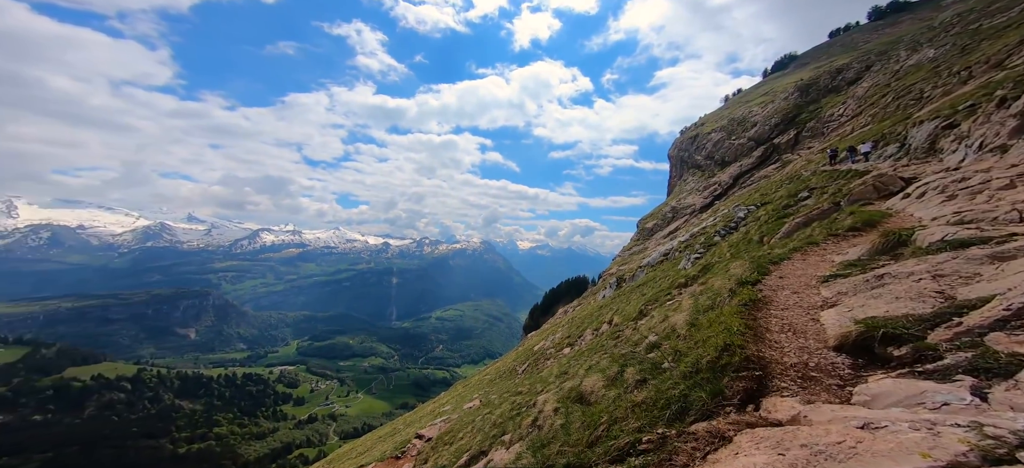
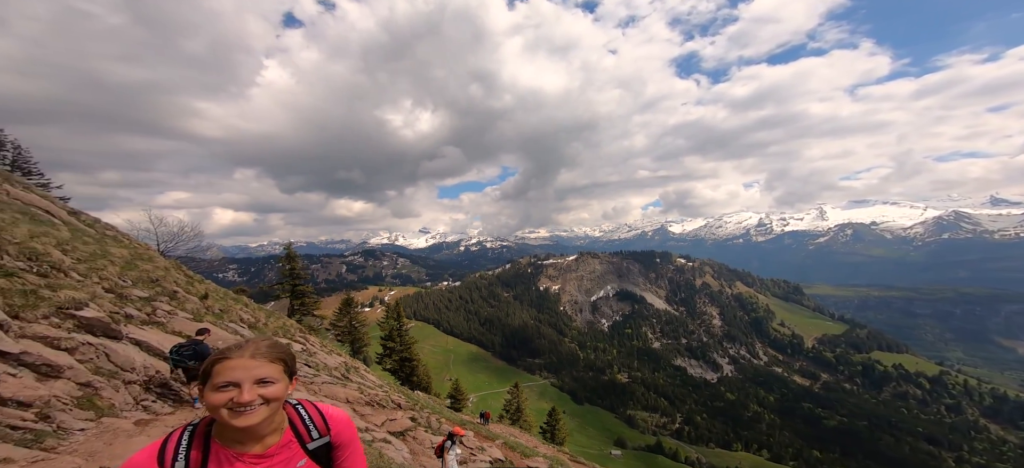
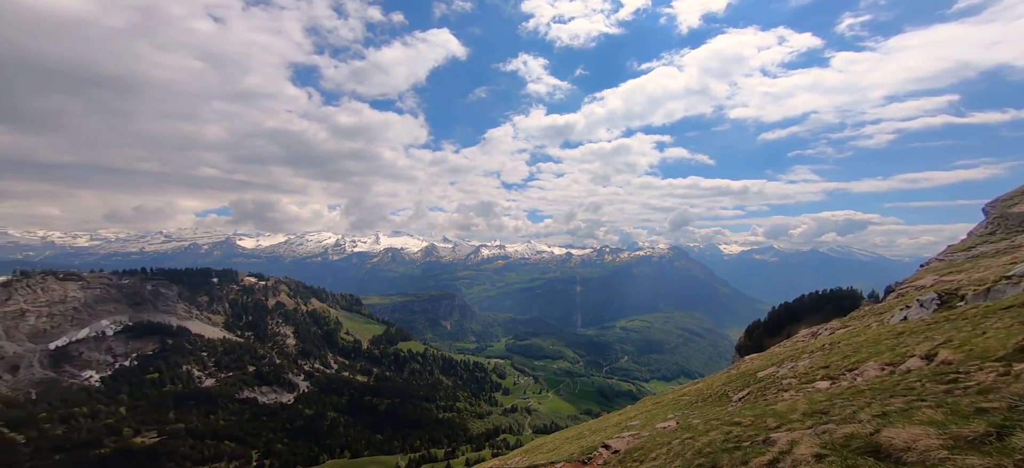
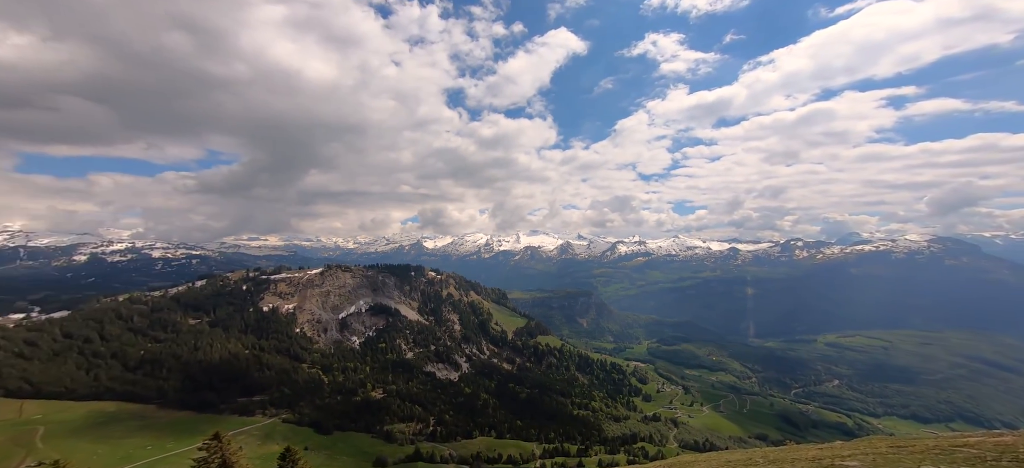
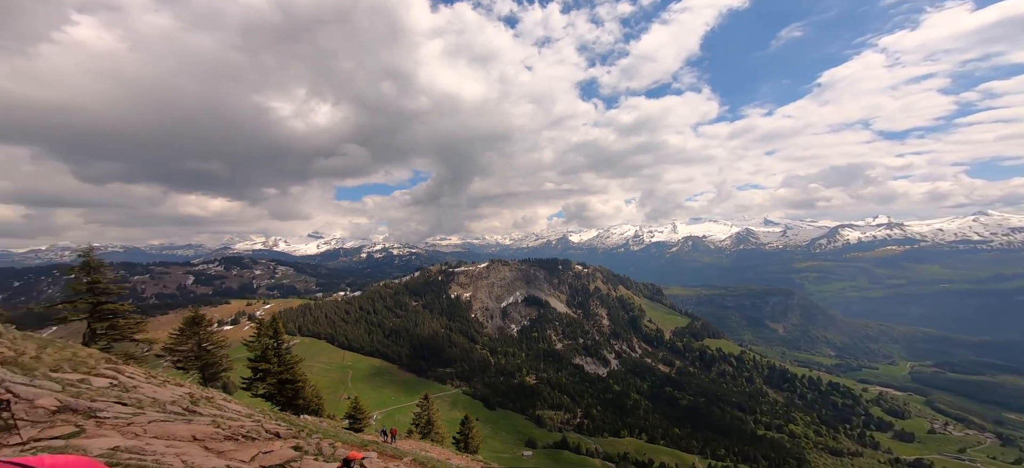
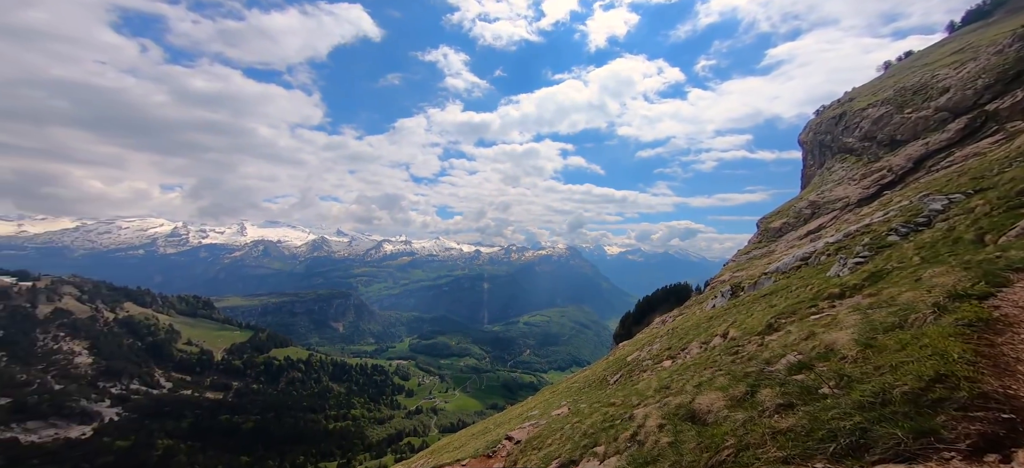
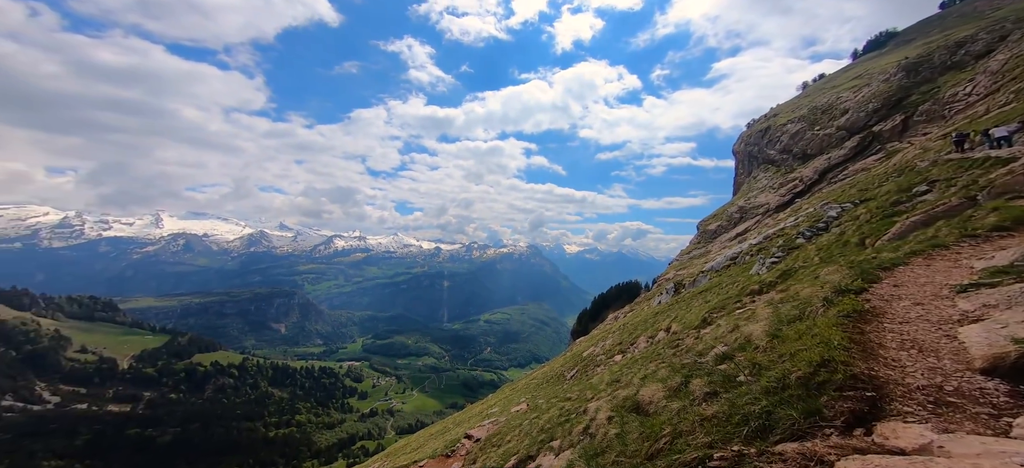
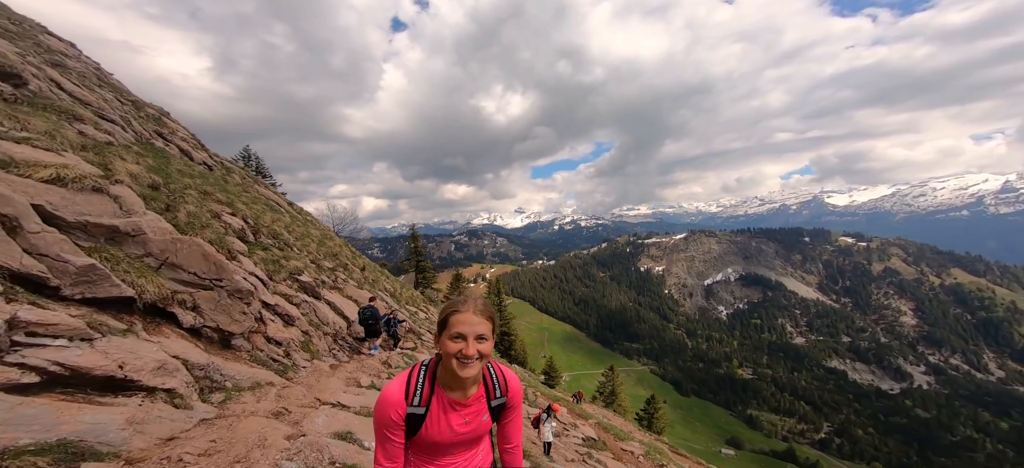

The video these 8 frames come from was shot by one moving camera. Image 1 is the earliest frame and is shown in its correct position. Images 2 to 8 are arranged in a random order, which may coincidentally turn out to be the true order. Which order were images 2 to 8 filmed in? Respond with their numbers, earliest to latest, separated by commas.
7, 6, 3, 4, 5, 2, 8
